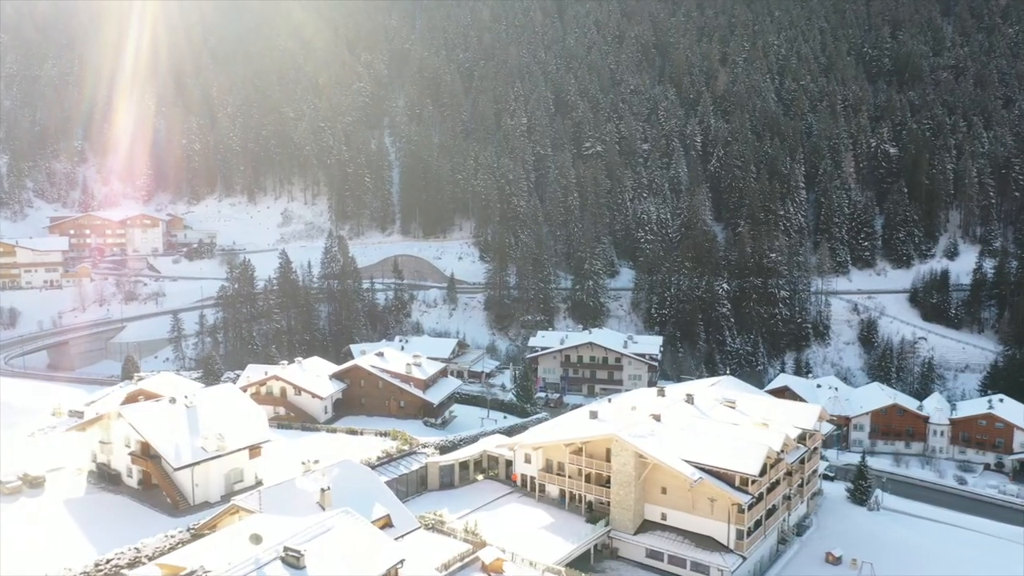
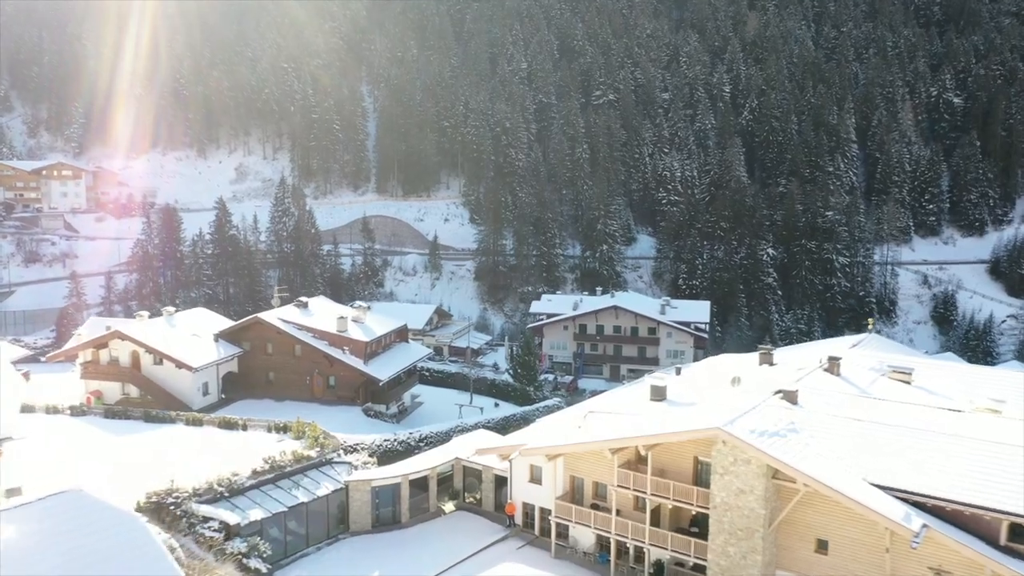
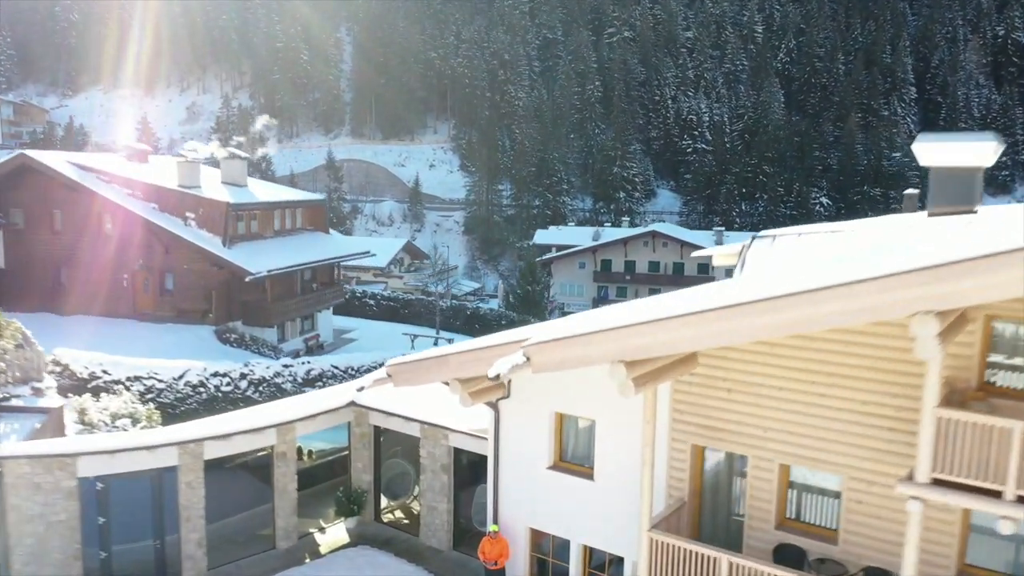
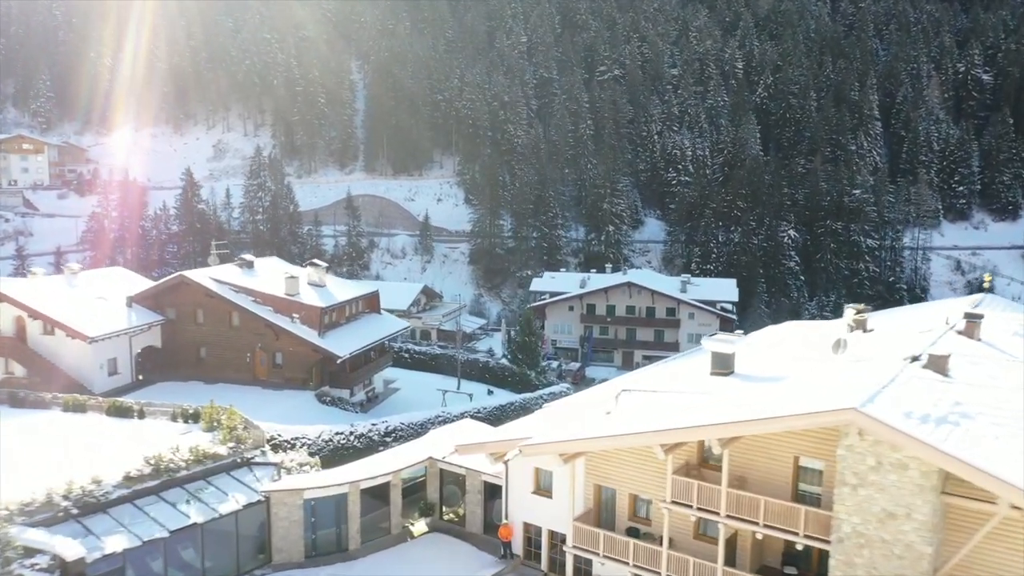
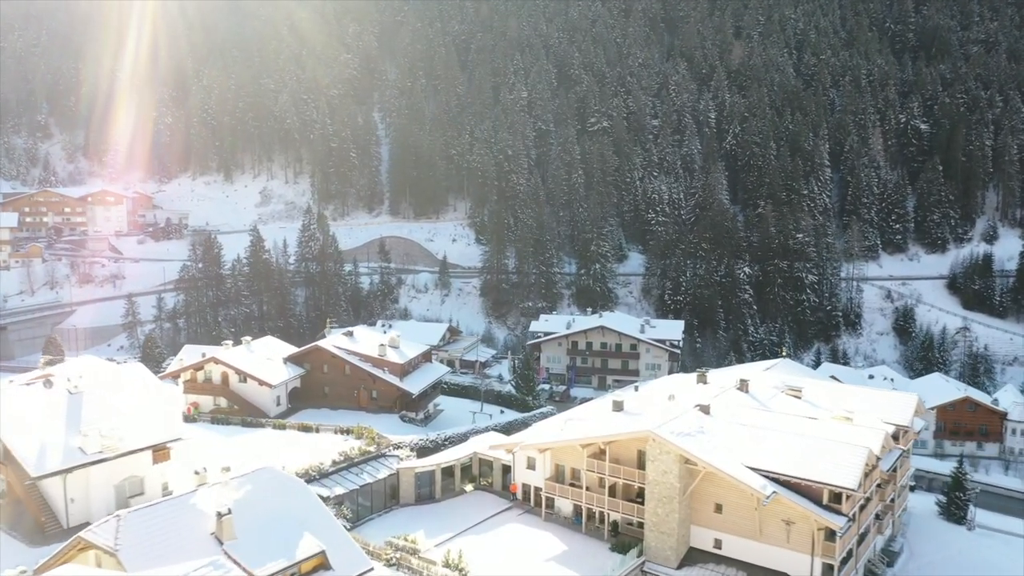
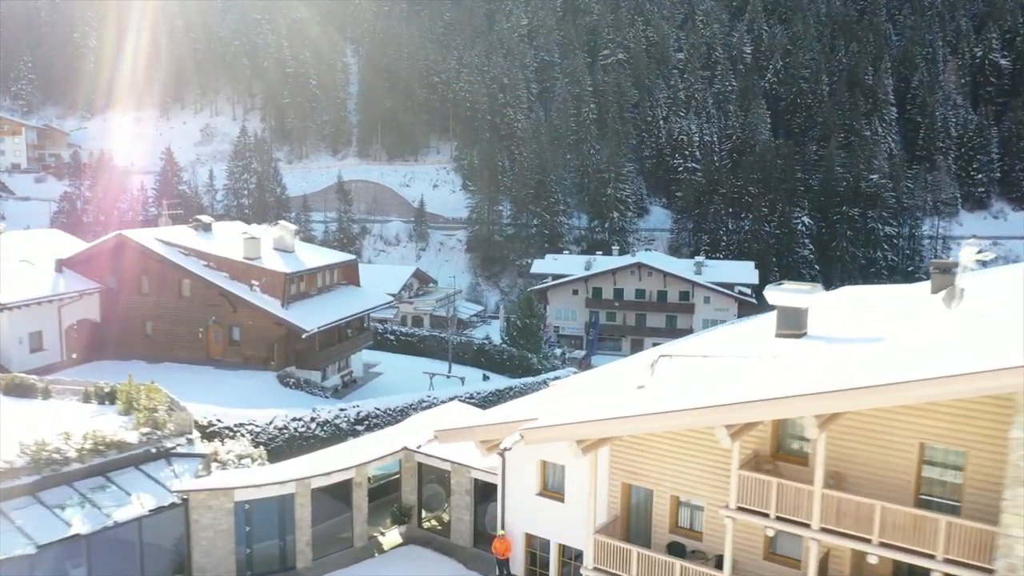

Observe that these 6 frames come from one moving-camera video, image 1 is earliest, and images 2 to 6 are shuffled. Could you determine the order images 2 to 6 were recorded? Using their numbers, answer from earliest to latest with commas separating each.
5, 2, 4, 6, 3
